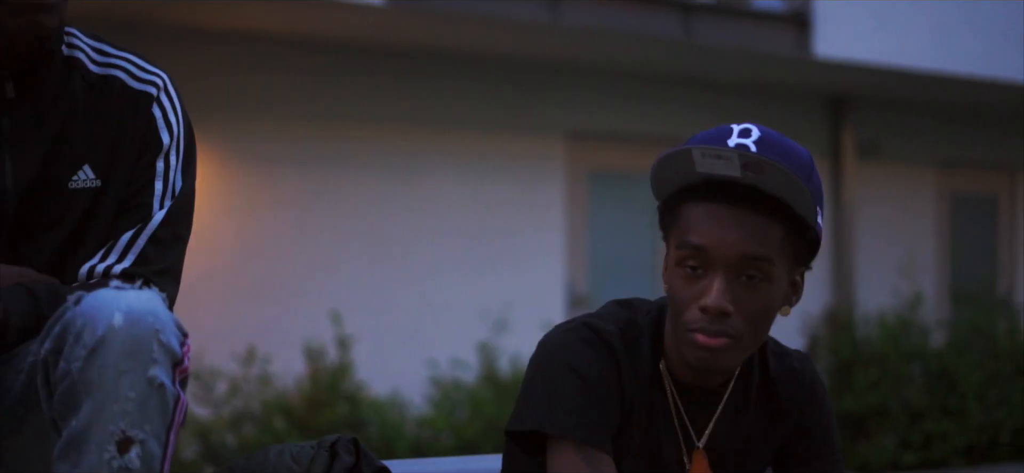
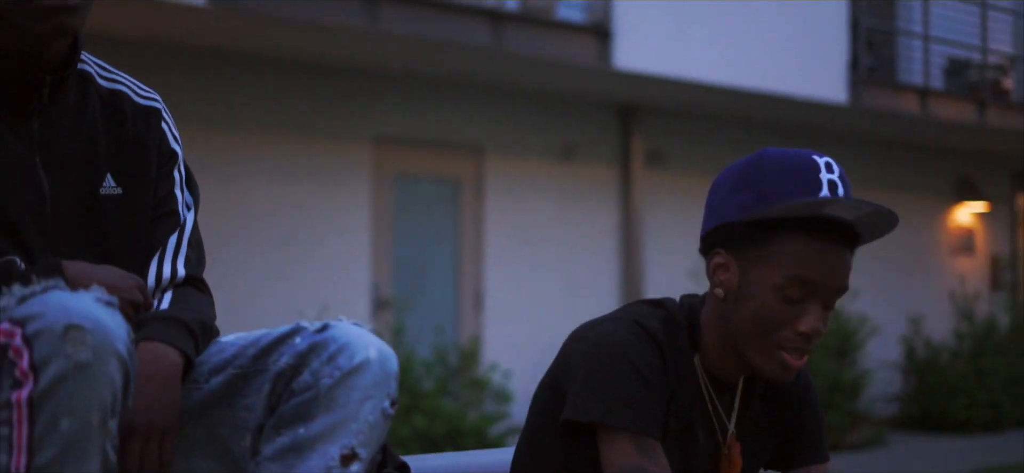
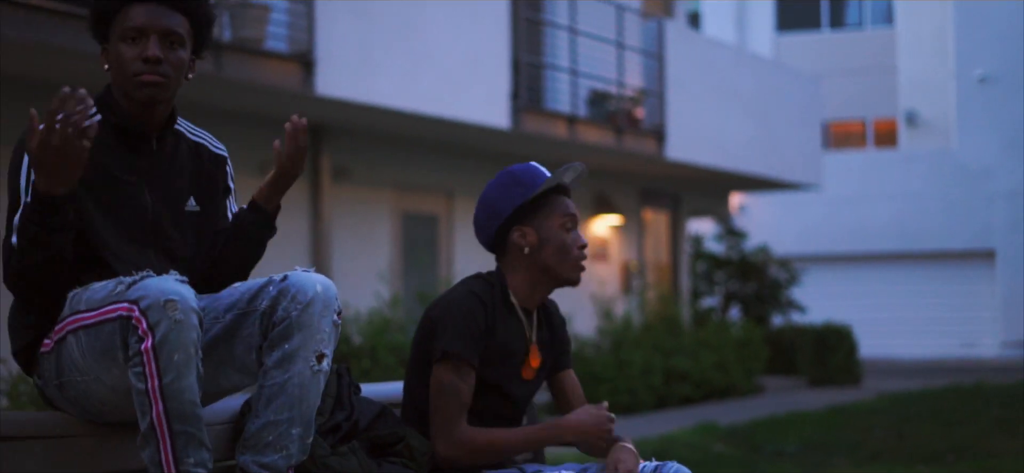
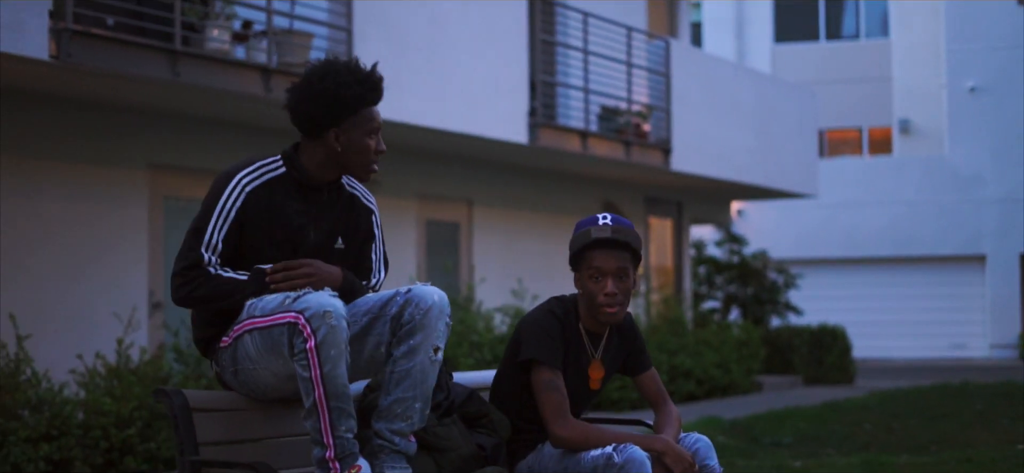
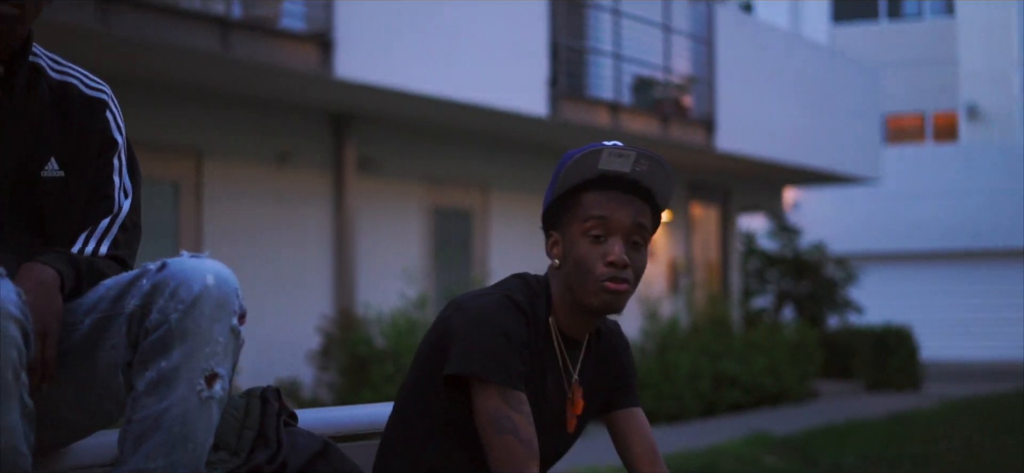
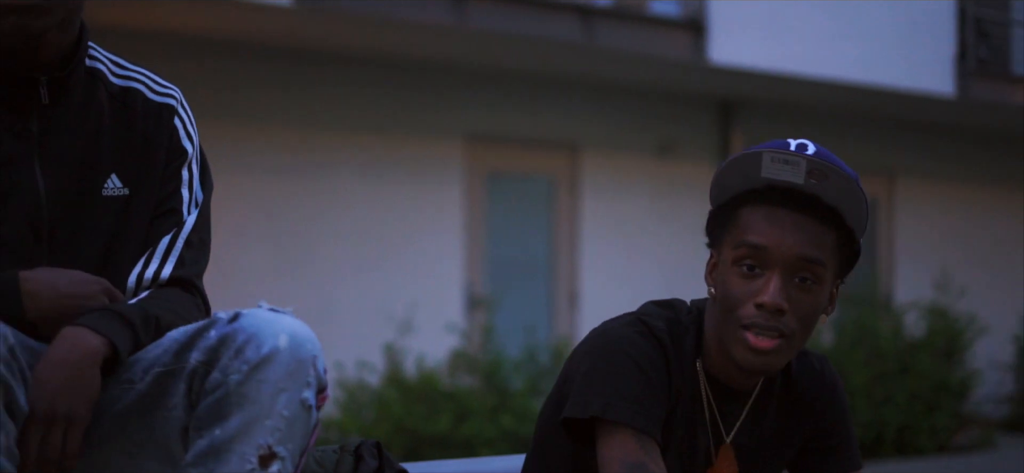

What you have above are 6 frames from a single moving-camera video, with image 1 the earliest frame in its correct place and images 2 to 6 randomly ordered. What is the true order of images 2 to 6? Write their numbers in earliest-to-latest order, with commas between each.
6, 2, 5, 3, 4
